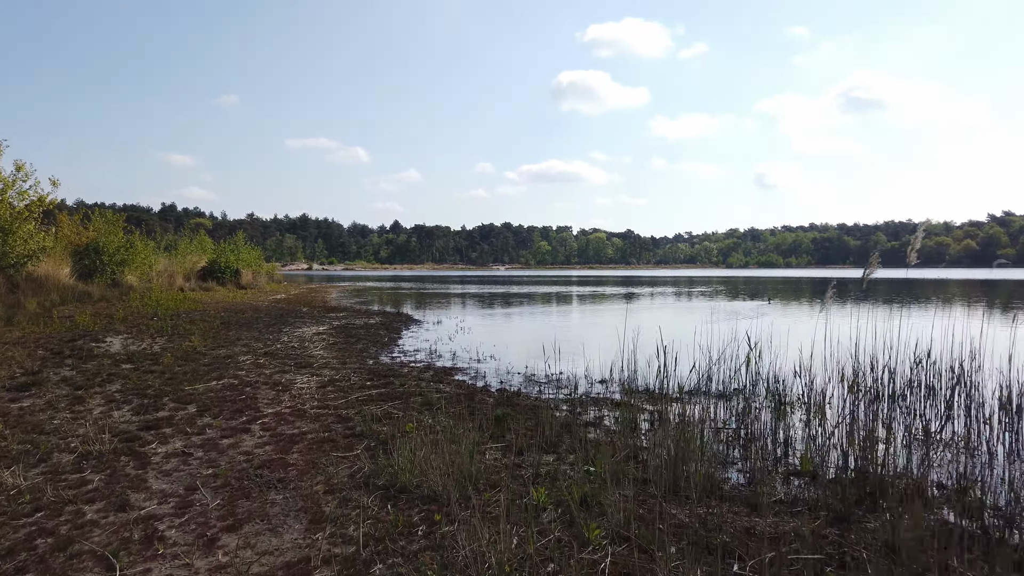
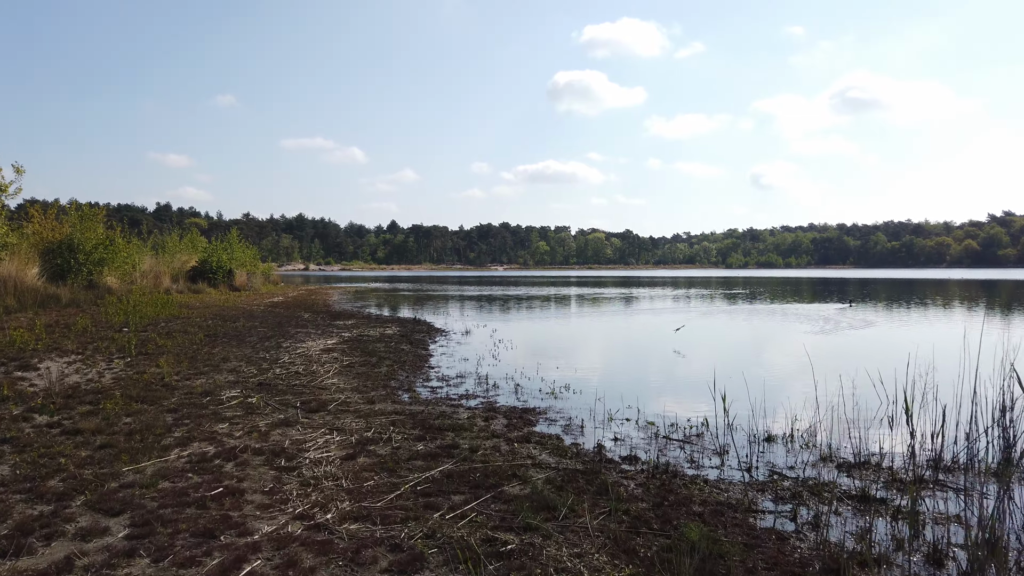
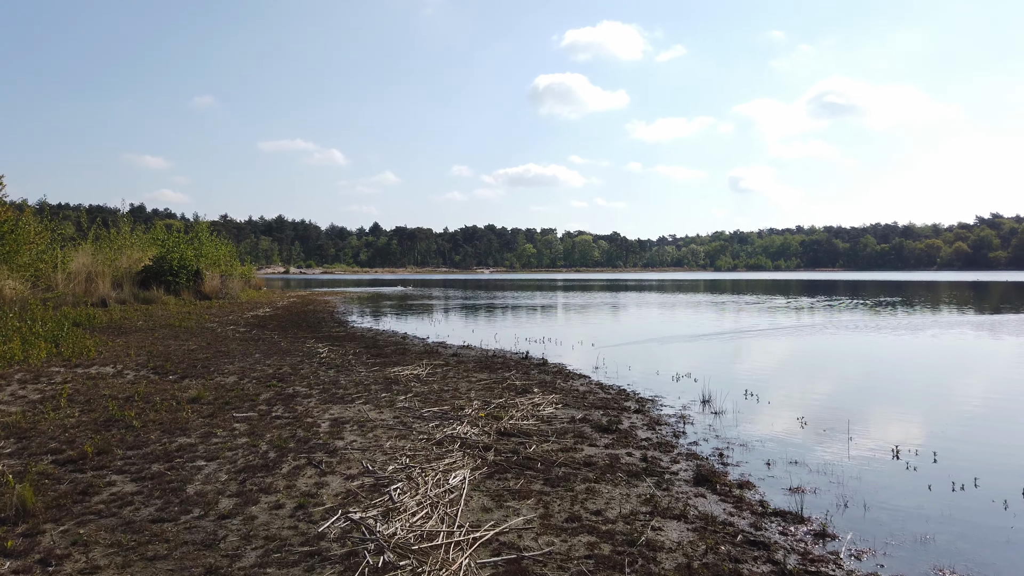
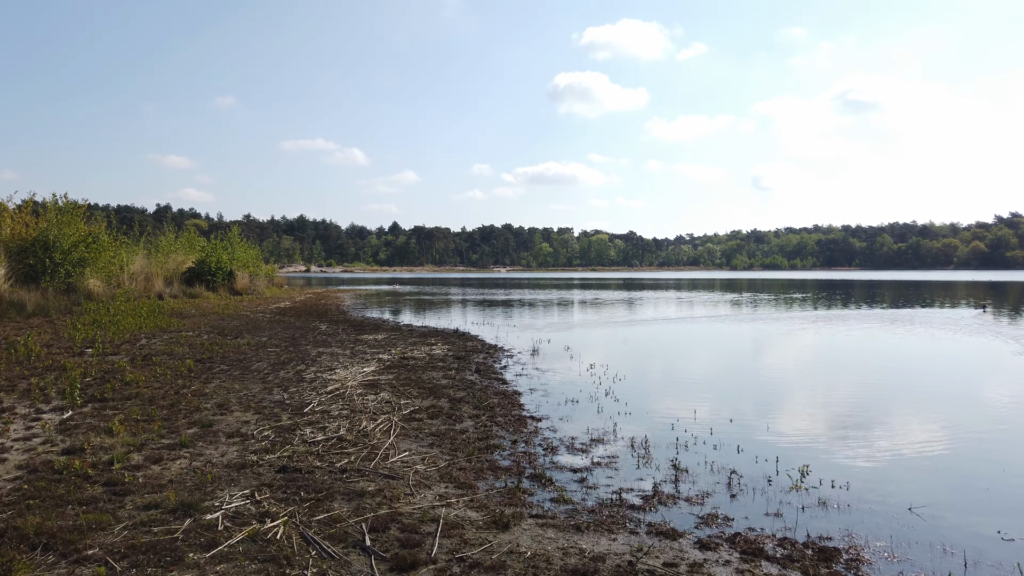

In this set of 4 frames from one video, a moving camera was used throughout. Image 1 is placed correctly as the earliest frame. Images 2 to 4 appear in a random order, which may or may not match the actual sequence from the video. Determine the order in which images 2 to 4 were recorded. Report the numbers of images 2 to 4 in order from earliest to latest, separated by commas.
2, 4, 3
